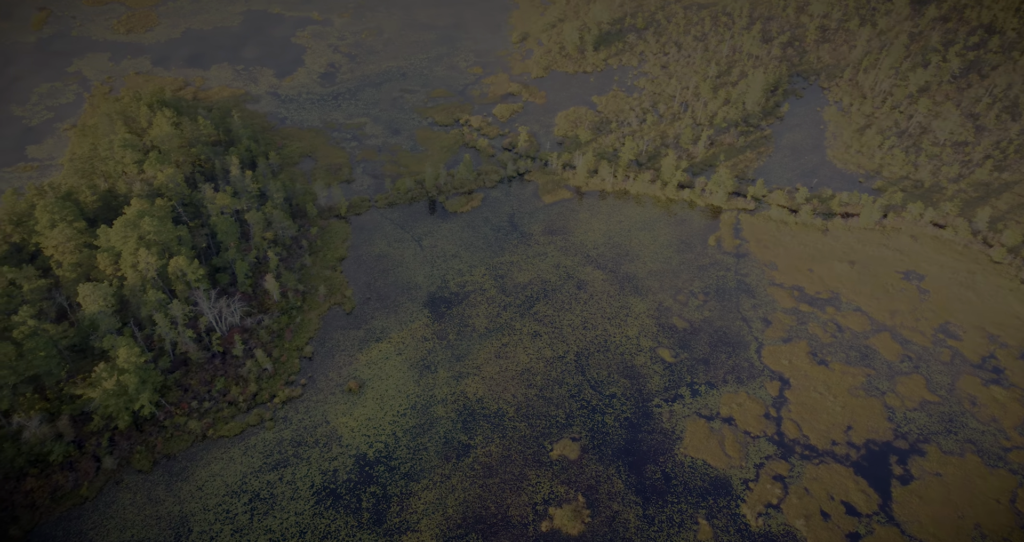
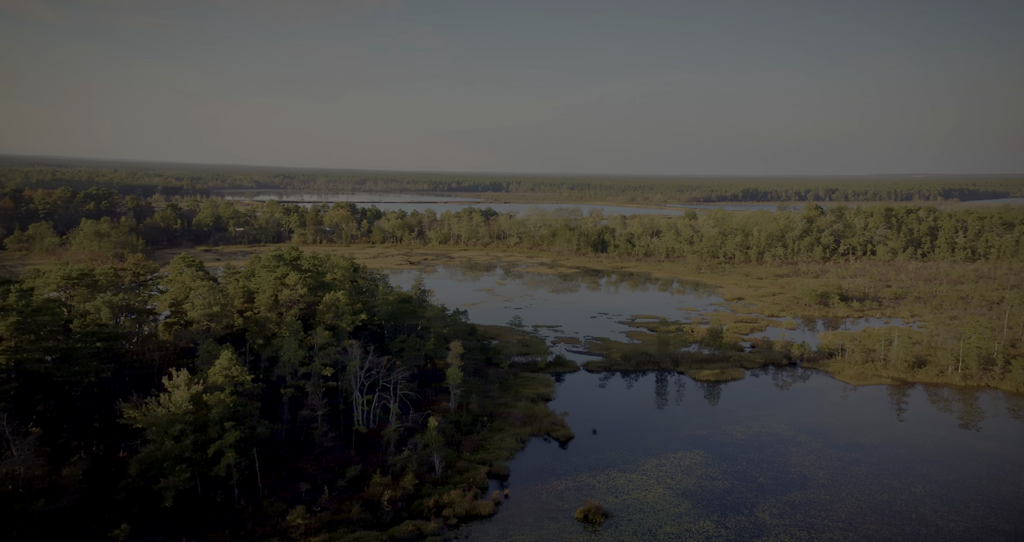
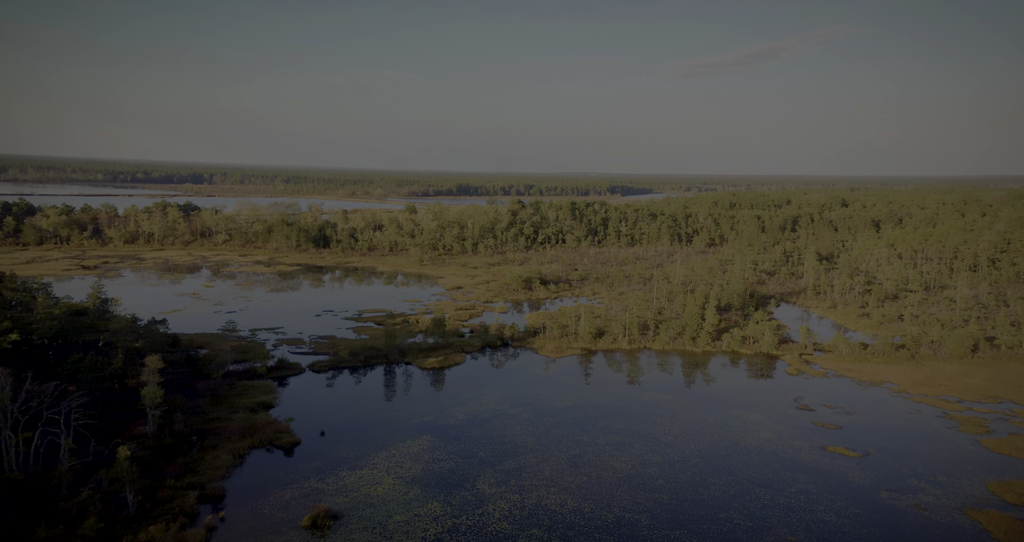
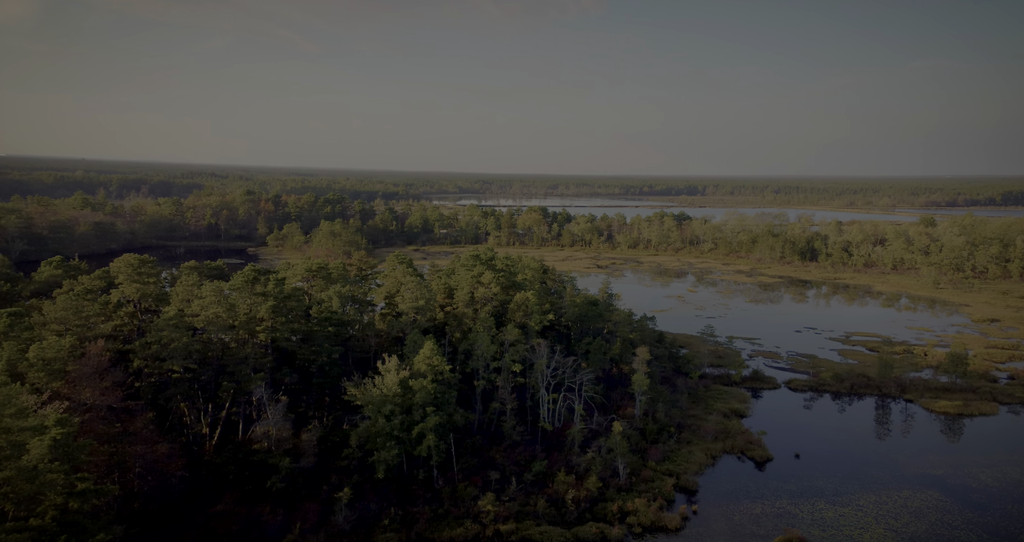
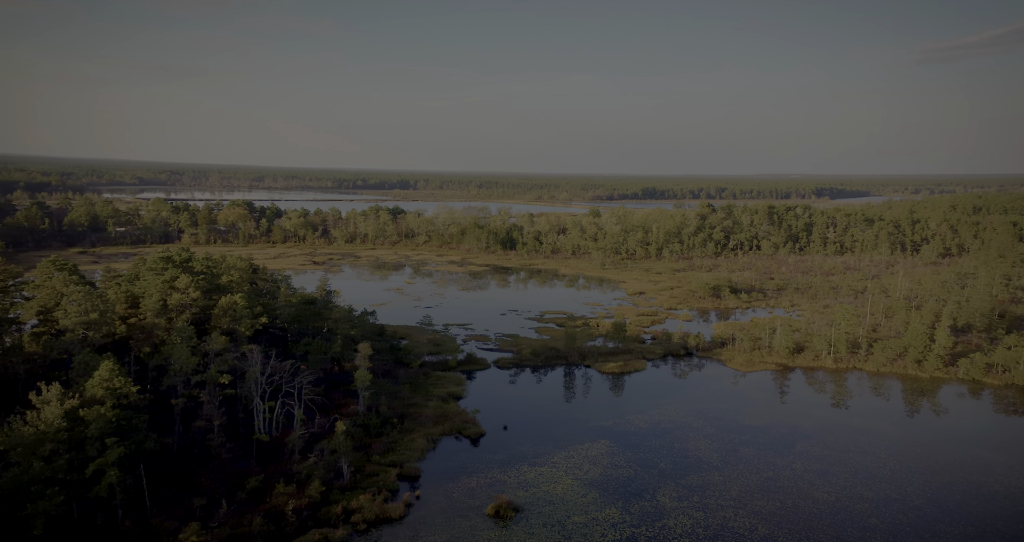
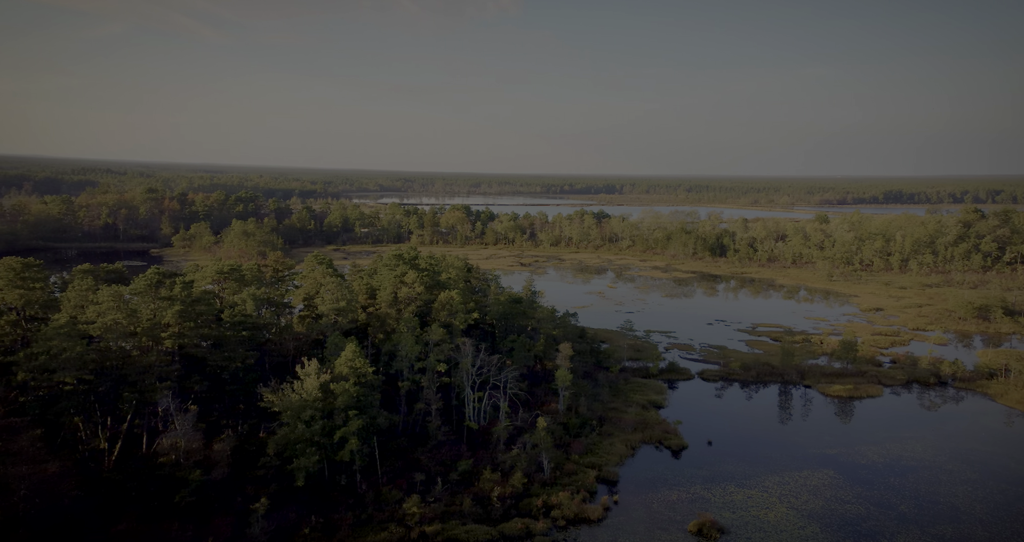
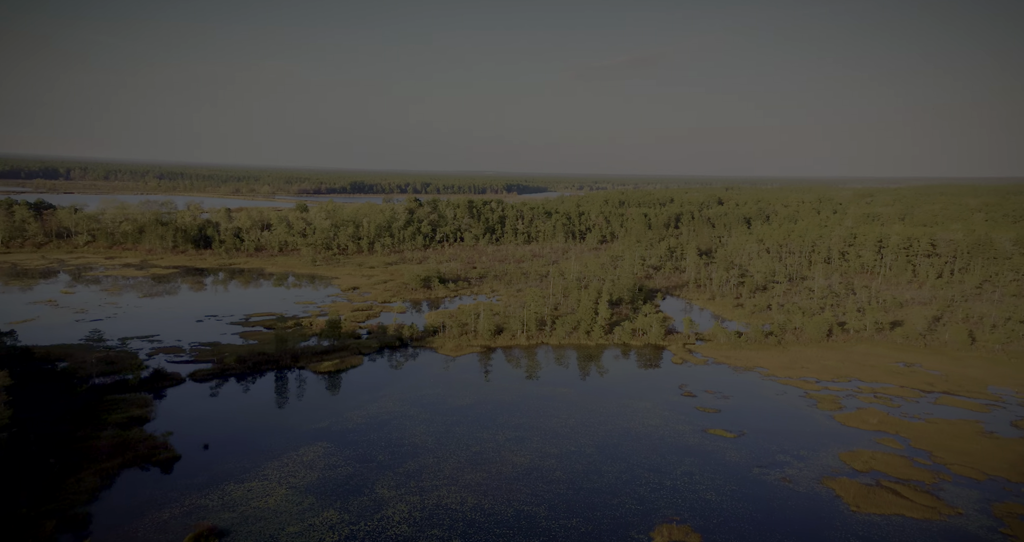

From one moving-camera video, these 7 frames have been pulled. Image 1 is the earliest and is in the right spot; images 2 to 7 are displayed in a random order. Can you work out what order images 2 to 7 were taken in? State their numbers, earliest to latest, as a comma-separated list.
7, 3, 5, 2, 6, 4
